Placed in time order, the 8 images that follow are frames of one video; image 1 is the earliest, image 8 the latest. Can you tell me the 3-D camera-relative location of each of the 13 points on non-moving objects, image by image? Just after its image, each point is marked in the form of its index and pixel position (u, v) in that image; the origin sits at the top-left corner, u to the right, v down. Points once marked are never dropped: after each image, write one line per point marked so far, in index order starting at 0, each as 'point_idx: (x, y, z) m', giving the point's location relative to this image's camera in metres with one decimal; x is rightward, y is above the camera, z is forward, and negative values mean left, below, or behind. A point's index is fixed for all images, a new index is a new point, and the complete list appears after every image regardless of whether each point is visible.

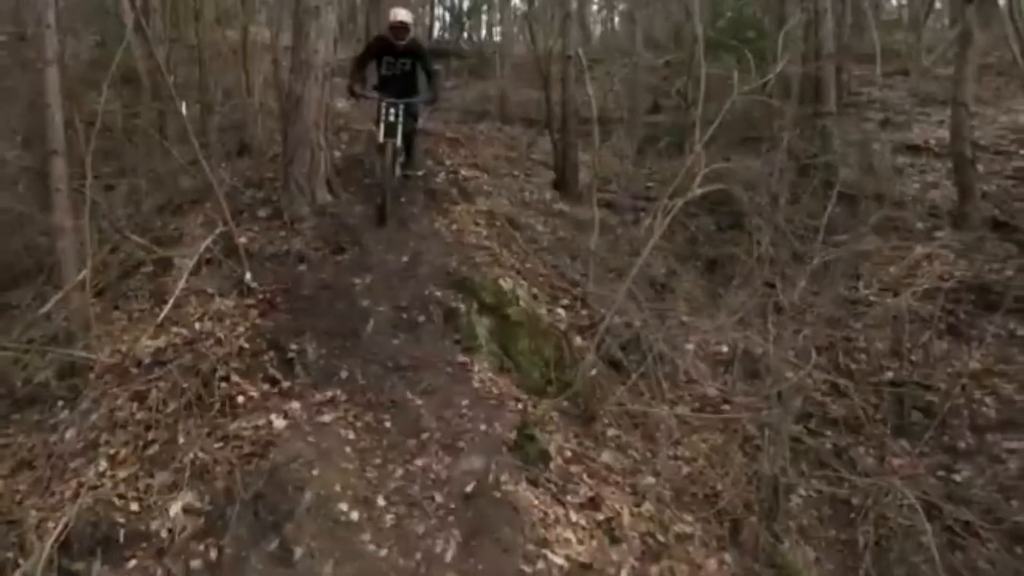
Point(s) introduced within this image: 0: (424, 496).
0: (-0.4, -1.0, +4.8) m
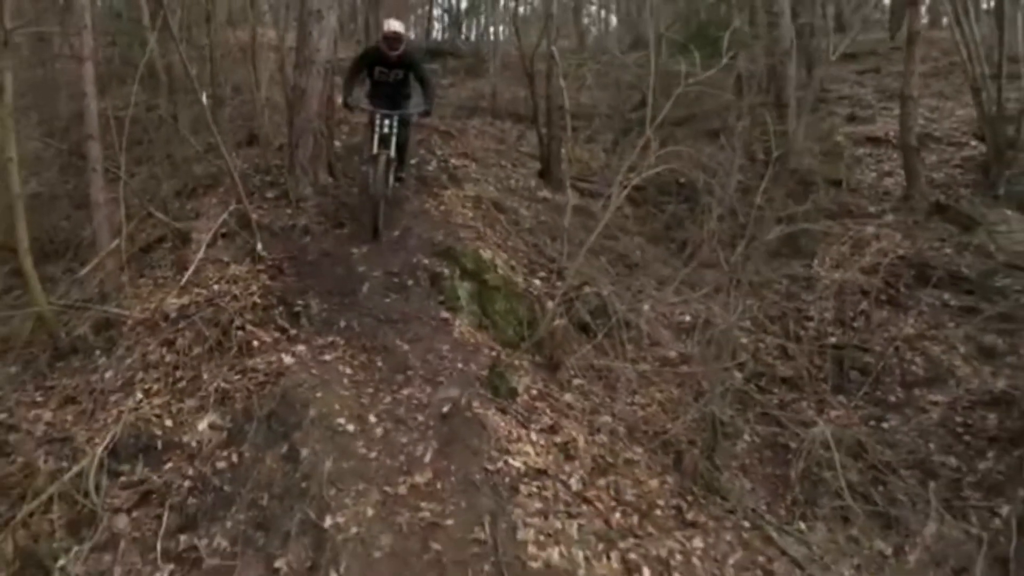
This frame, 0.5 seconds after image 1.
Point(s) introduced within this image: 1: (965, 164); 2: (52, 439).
0: (-0.6, -0.8, +5.8) m
1: (+5.8, +1.6, +12.7) m
2: (-2.9, -0.9, +6.2) m
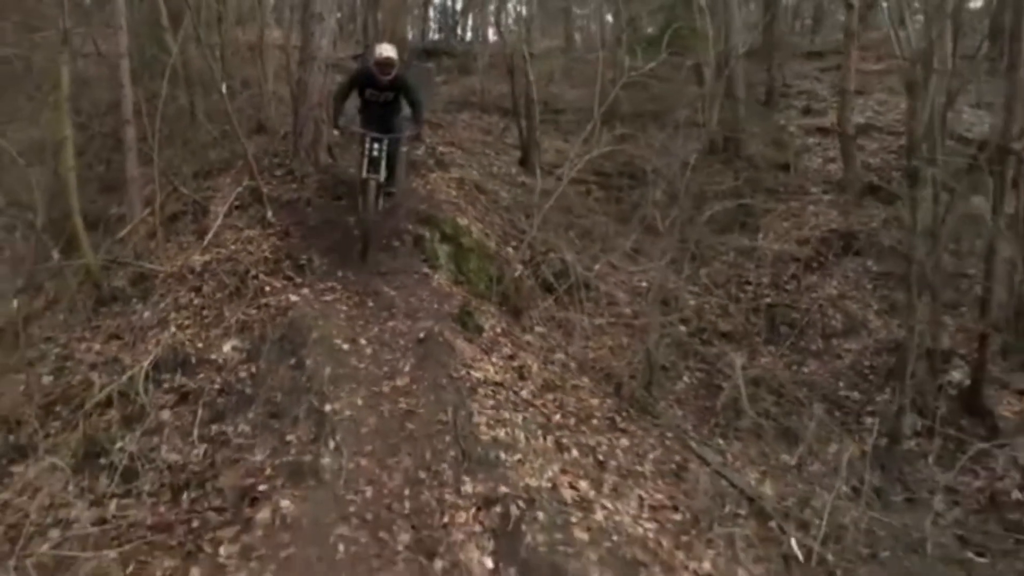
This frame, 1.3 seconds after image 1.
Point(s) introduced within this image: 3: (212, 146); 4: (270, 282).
0: (-0.9, -0.4, +7.3) m
1: (+5.6, +2.0, +14.2) m
2: (-3.2, -0.5, +7.6) m
3: (-3.6, +1.7, +11.9) m
4: (-2.0, +0.1, +8.4) m
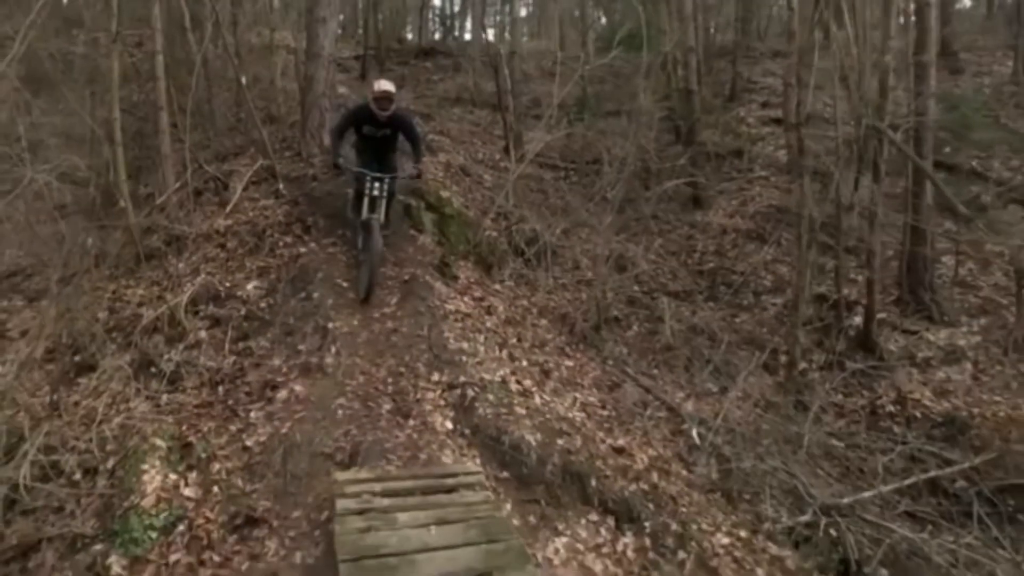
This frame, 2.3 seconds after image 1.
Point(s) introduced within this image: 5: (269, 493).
0: (-1.2, +0.1, +9.1) m
1: (+5.3, +2.4, +15.9) m
2: (-3.5, -0.1, +9.4) m
3: (-3.9, +2.2, +13.6) m
4: (-2.3, +0.5, +10.1) m
5: (-1.5, -1.2, +6.0) m
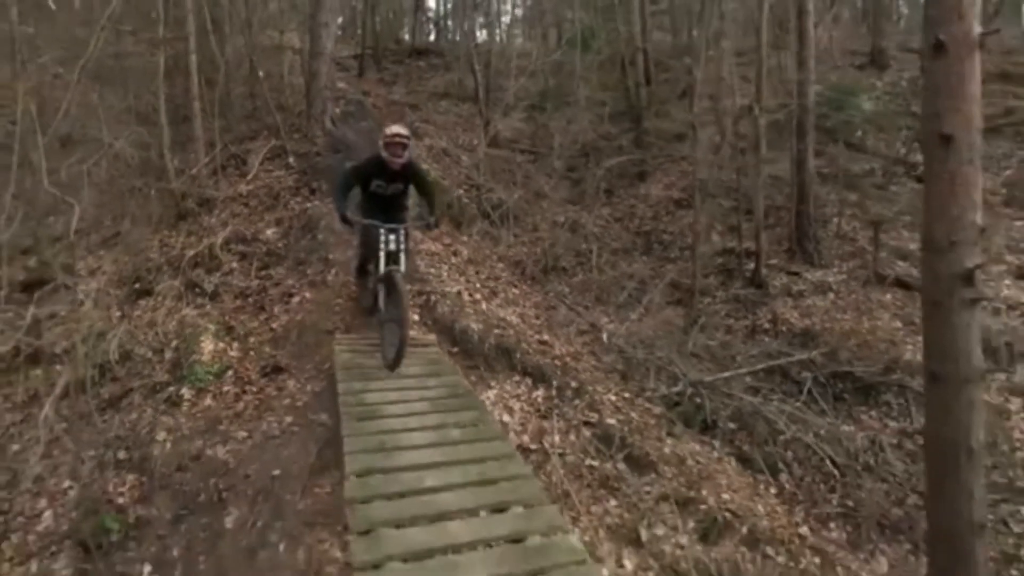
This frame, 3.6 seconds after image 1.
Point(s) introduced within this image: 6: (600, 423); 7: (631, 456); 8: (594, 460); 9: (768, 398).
0: (-1.7, +0.7, +11.7) m
1: (+4.8, +3.1, +18.6) m
2: (-4.0, +0.6, +12.1) m
3: (-4.4, +2.8, +16.3) m
4: (-2.8, +1.2, +12.8) m
5: (-2.0, -0.6, +8.7) m
6: (+0.8, -1.2, +8.6) m
7: (+1.0, -1.4, +8.3) m
8: (+0.7, -1.4, +8.0) m
9: (+2.7, -1.1, +10.3) m
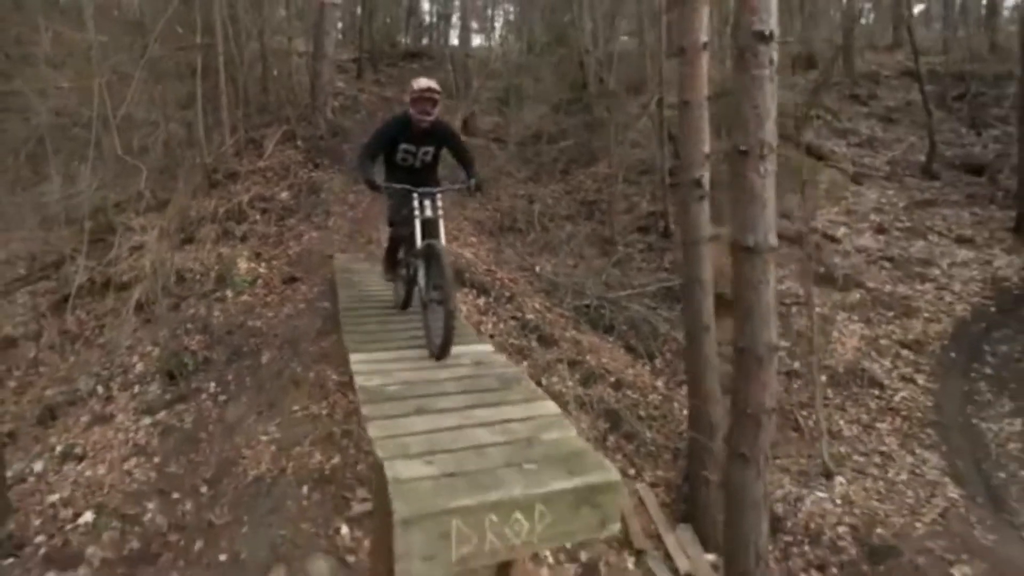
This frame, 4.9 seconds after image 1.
0: (-2.3, +1.5, +15.3) m
1: (+4.2, +3.9, +22.1) m
2: (-4.6, +1.4, +15.6) m
3: (-5.0, +3.6, +19.9) m
4: (-3.5, +1.9, +16.4) m
5: (-2.6, +0.2, +12.2) m
6: (+0.1, -0.4, +12.1) m
7: (+0.3, -0.6, +11.8) m
8: (0.0, -0.6, +11.5) m
9: (+2.0, -0.3, +13.8) m
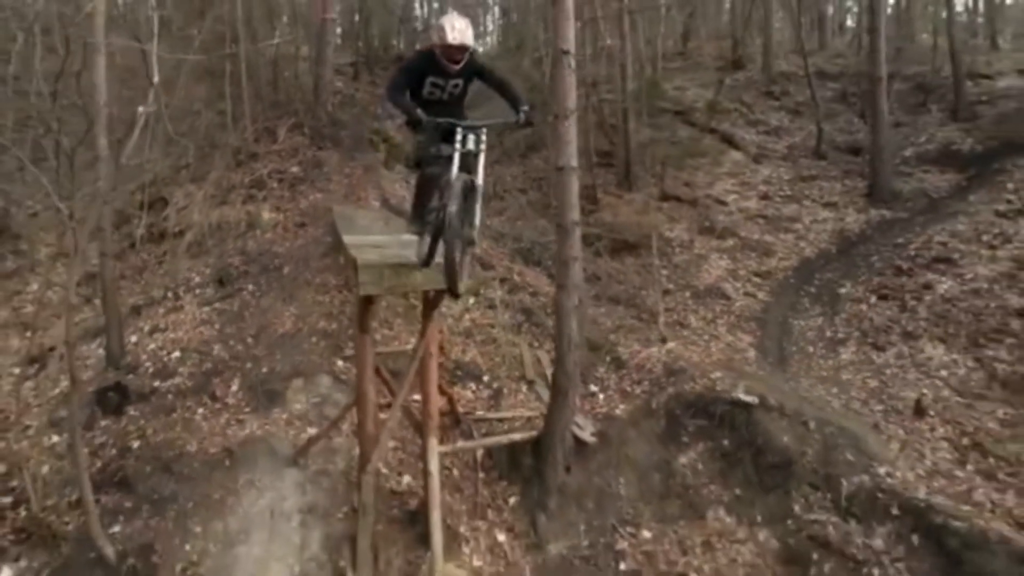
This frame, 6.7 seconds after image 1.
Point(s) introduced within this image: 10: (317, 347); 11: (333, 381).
0: (-3.2, +2.5, +19.8) m
1: (+3.3, +4.8, +26.7) m
2: (-5.4, +2.3, +20.2) m
3: (-5.8, +4.5, +24.4) m
4: (-4.3, +2.9, +20.9) m
5: (-3.4, +1.2, +16.7) m
6: (-0.7, +0.6, +16.7) m
7: (-0.5, +0.4, +16.3) m
8: (-0.8, +0.4, +16.1) m
9: (+1.2, +0.7, +18.3) m
10: (-2.4, -0.7, +12.3) m
11: (-2.1, -1.1, +11.7) m
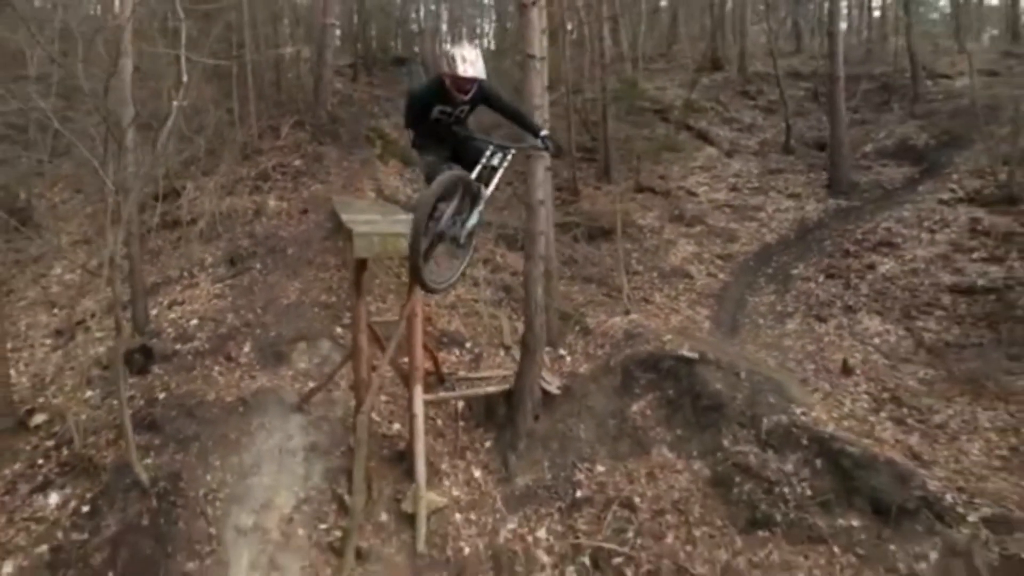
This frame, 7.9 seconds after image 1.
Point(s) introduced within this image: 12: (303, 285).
0: (-3.5, +2.8, +21.5) m
1: (+3.0, +5.2, +28.4) m
2: (-5.8, +2.7, +21.9) m
3: (-6.2, +4.8, +26.1) m
4: (-4.6, +3.2, +22.6) m
5: (-3.8, +1.5, +18.4) m
6: (-1.0, +1.0, +18.4) m
7: (-0.8, +0.7, +18.0) m
8: (-1.1, +0.8, +17.7) m
9: (+0.9, +1.0, +20.0) m
10: (-2.7, -0.4, +14.0) m
11: (-2.4, -0.7, +13.4) m
12: (-3.2, +0.1, +14.9) m
